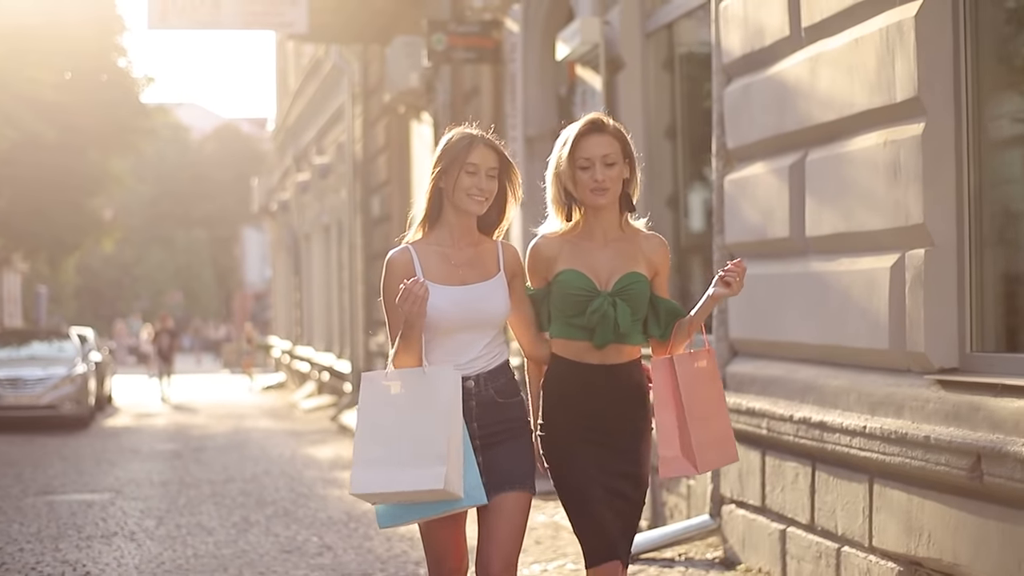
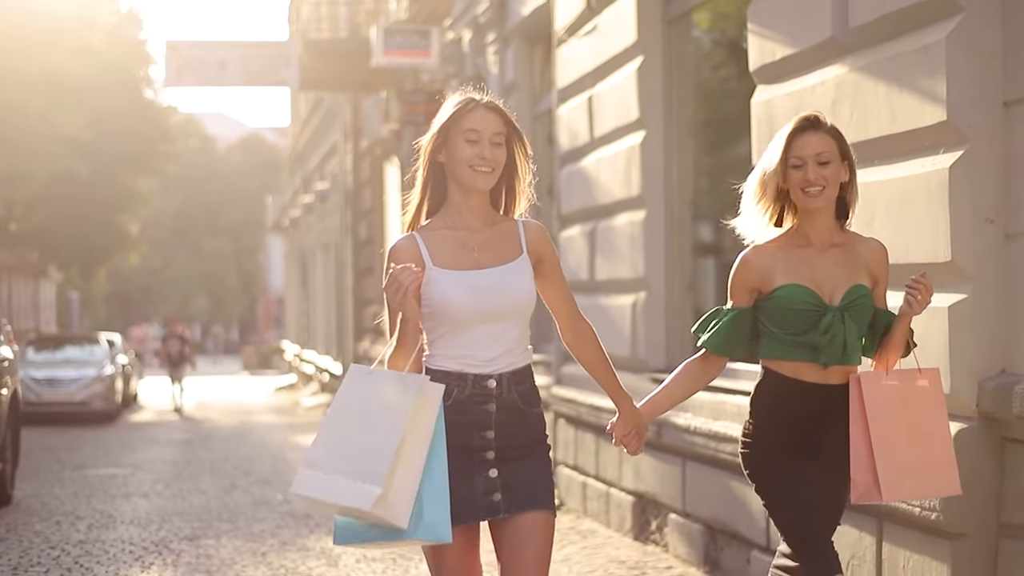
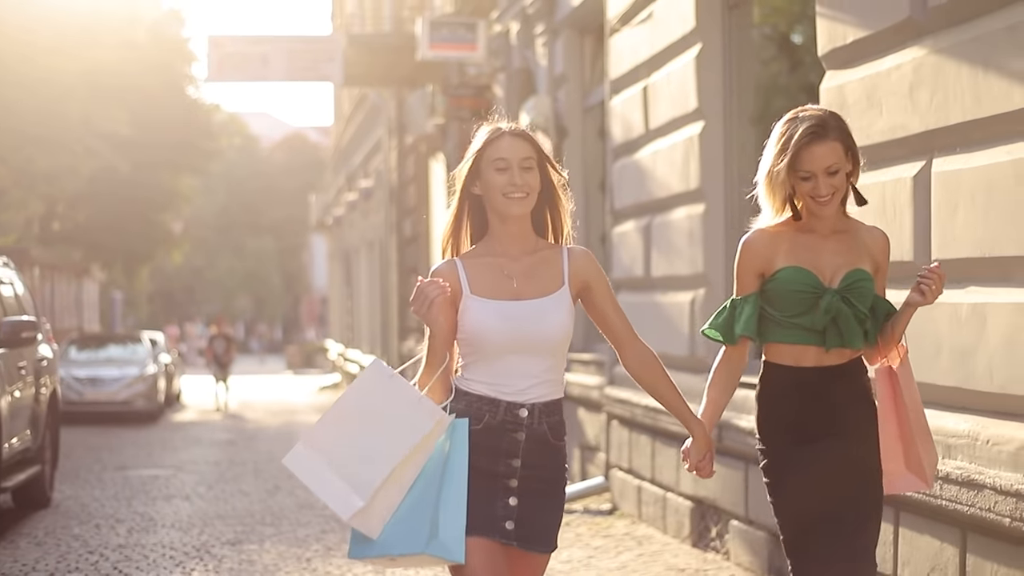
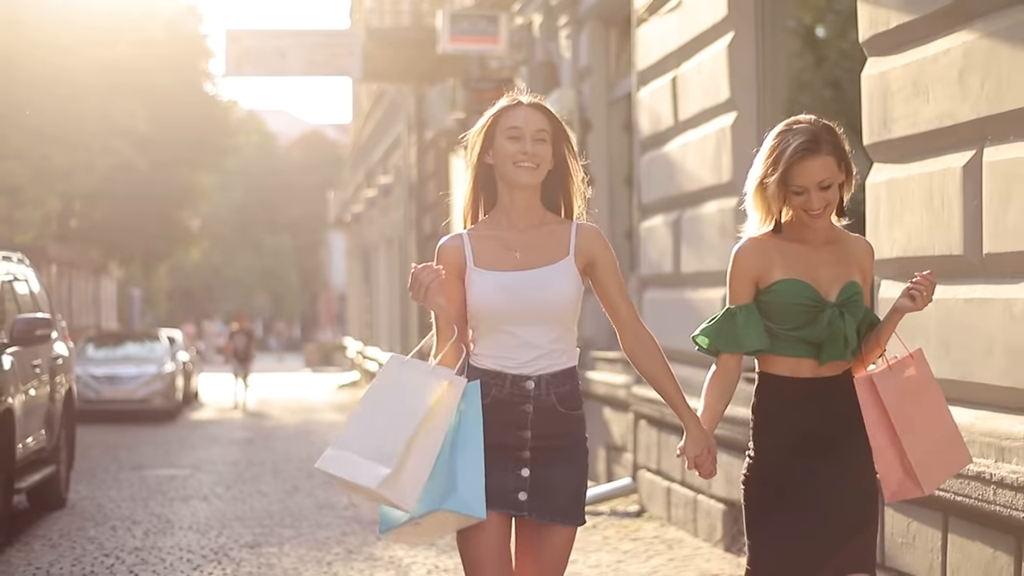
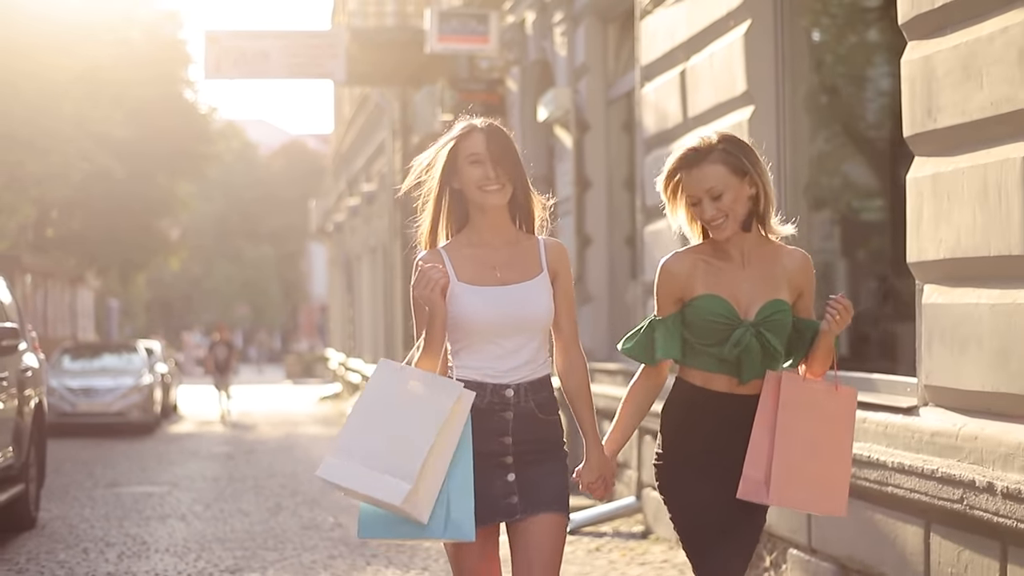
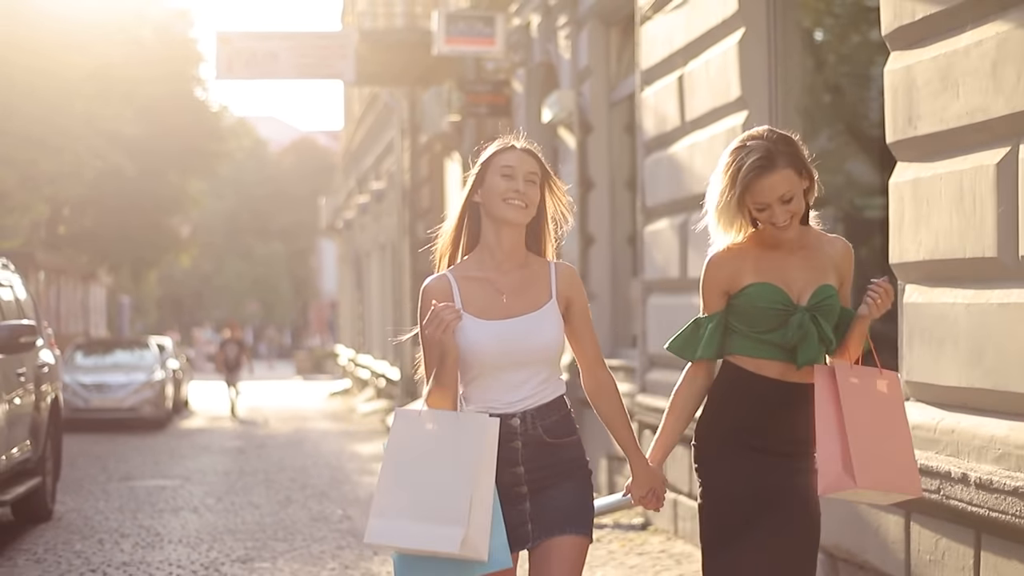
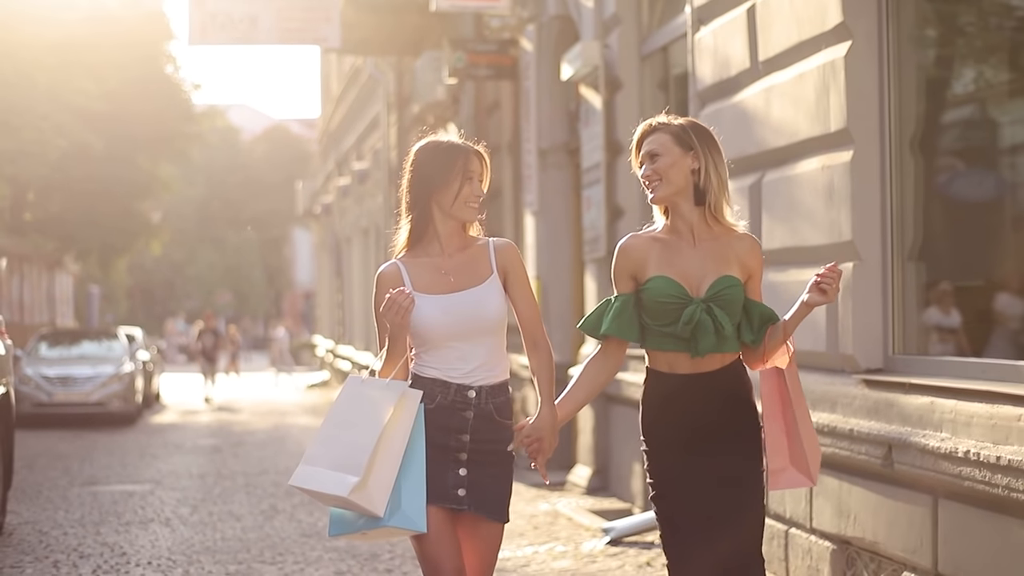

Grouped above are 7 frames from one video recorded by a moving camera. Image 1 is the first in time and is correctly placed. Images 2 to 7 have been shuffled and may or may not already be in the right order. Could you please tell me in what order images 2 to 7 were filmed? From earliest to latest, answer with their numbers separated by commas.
7, 5, 6, 4, 3, 2
